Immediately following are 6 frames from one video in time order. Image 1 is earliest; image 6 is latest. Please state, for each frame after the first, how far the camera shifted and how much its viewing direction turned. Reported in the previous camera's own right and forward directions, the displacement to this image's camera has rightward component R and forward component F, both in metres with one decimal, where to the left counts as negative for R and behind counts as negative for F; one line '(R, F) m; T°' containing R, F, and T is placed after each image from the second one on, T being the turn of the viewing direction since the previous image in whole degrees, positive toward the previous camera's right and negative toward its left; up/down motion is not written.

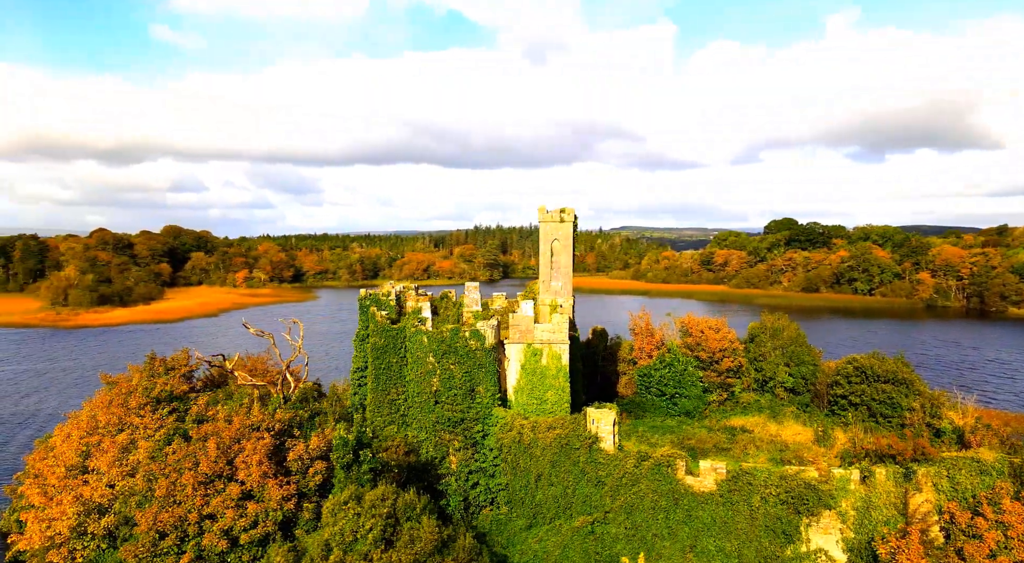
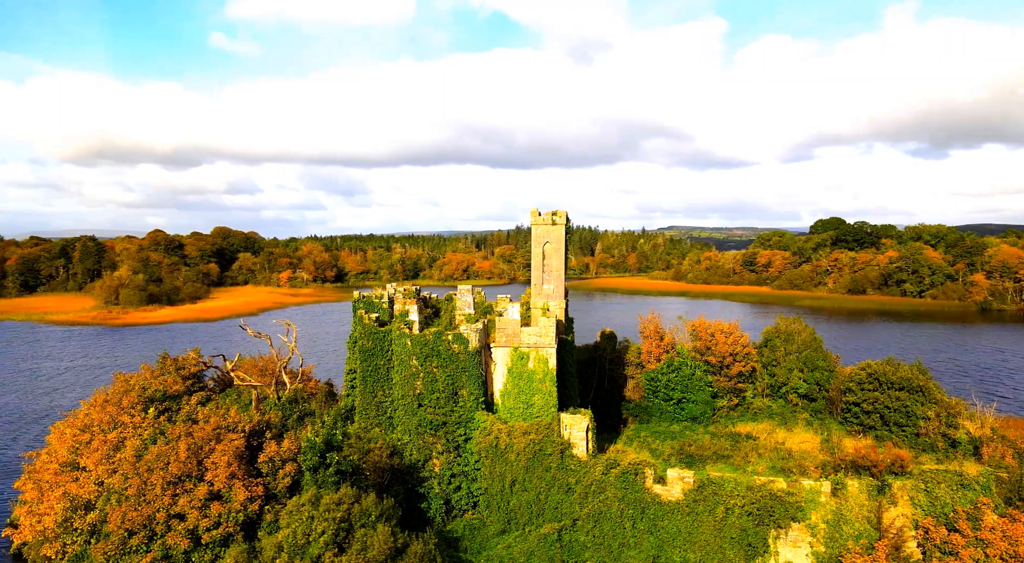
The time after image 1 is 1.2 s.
(+2.2, +0.1) m; -4°
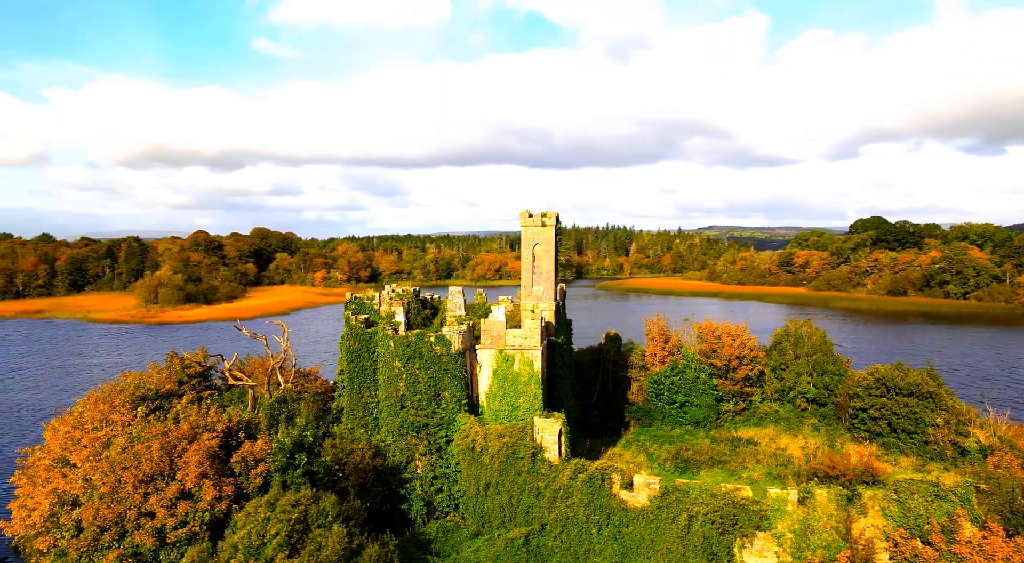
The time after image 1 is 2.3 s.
(+2.0, +0.1) m; -3°
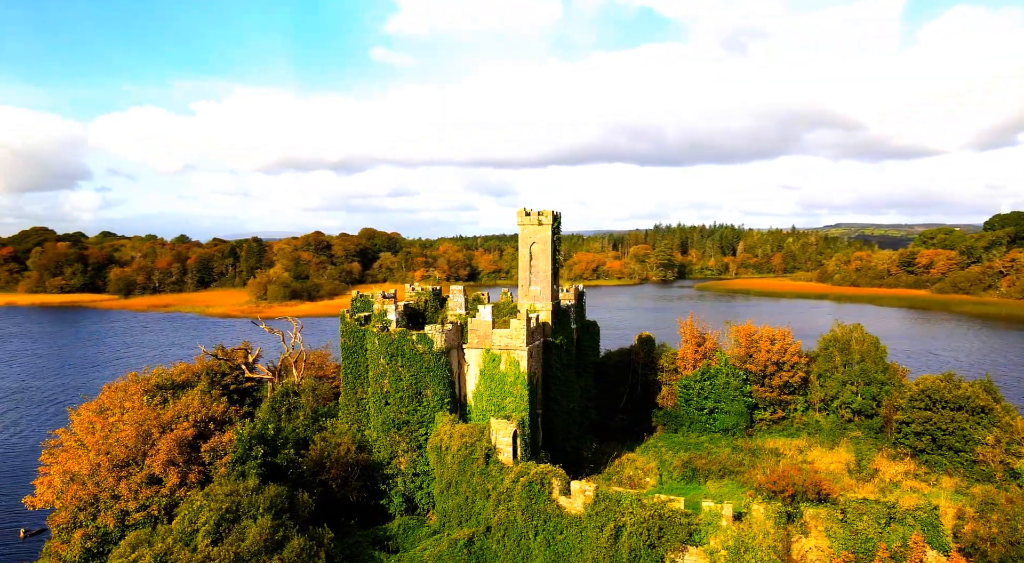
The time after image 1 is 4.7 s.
(+4.6, +0.6) m; -9°
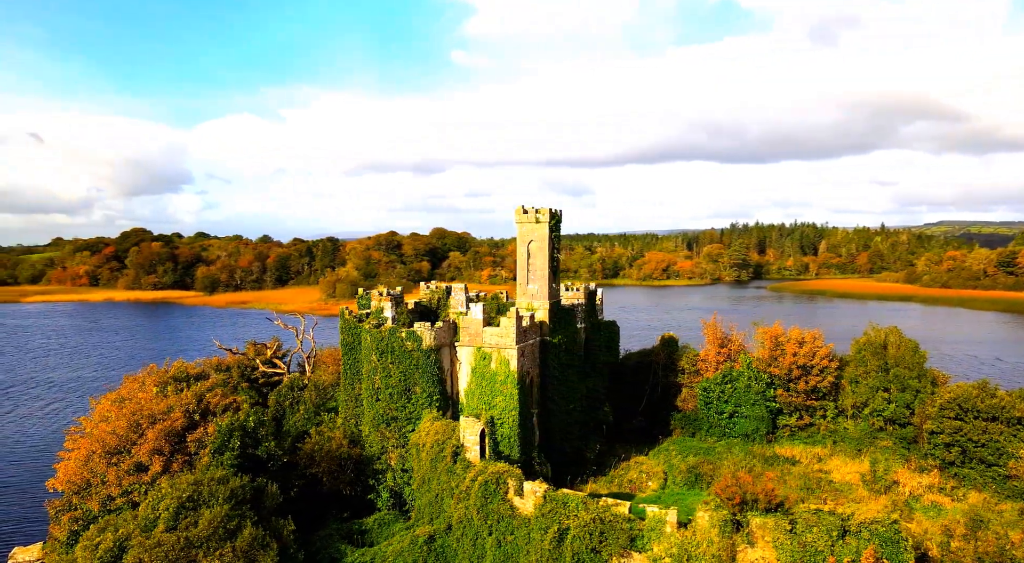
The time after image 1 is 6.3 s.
(+3.2, +0.3) m; -6°
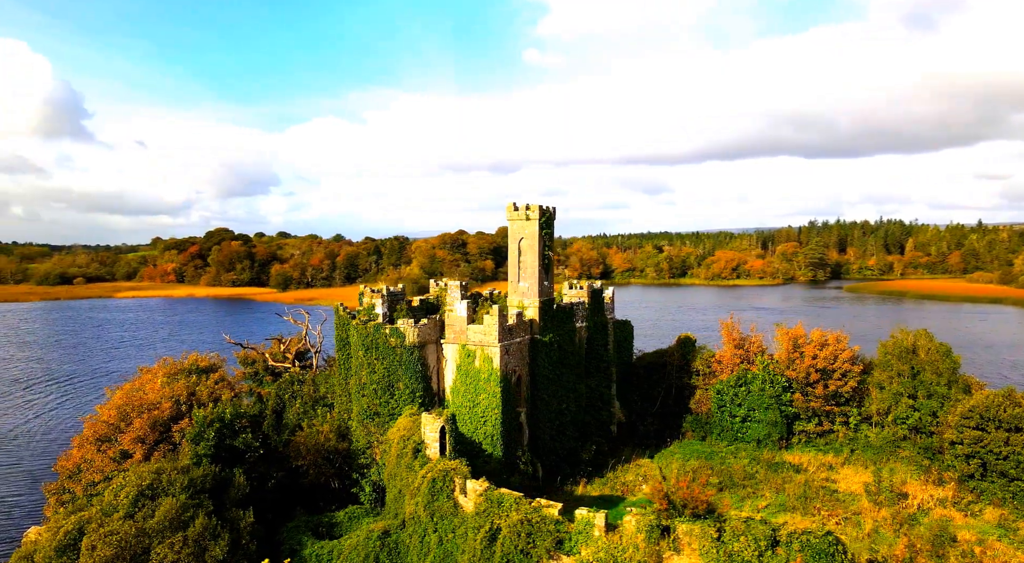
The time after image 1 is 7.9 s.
(+3.4, +0.4) m; -6°
